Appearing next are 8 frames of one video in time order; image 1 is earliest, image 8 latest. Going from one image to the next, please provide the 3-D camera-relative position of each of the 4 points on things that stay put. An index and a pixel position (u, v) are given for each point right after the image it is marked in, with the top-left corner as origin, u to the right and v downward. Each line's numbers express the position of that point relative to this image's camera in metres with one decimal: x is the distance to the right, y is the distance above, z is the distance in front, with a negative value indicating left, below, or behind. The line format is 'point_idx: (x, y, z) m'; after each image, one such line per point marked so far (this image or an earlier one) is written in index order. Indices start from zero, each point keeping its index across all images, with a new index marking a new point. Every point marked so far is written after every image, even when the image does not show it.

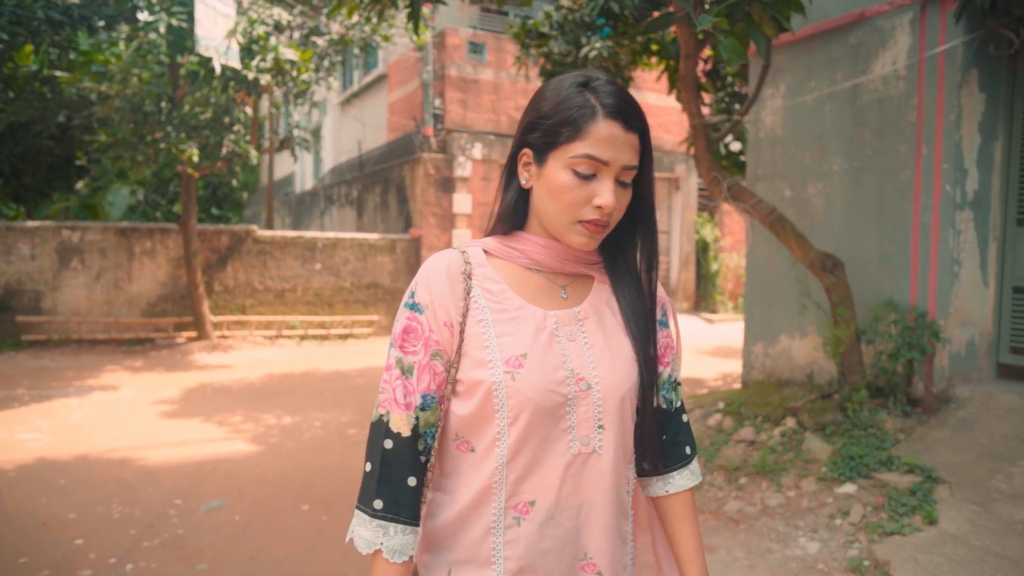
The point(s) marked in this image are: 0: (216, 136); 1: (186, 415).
0: (-3.6, +1.8, +8.9) m
1: (-2.8, -1.1, +6.4) m
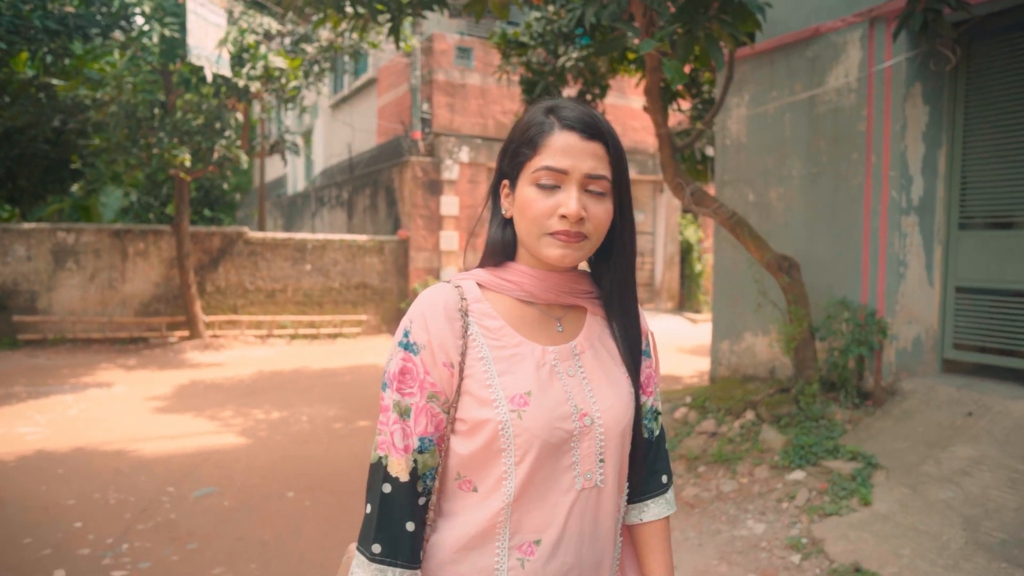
0: (-3.8, +1.8, +9.2) m
1: (-3.0, -1.1, +6.6) m
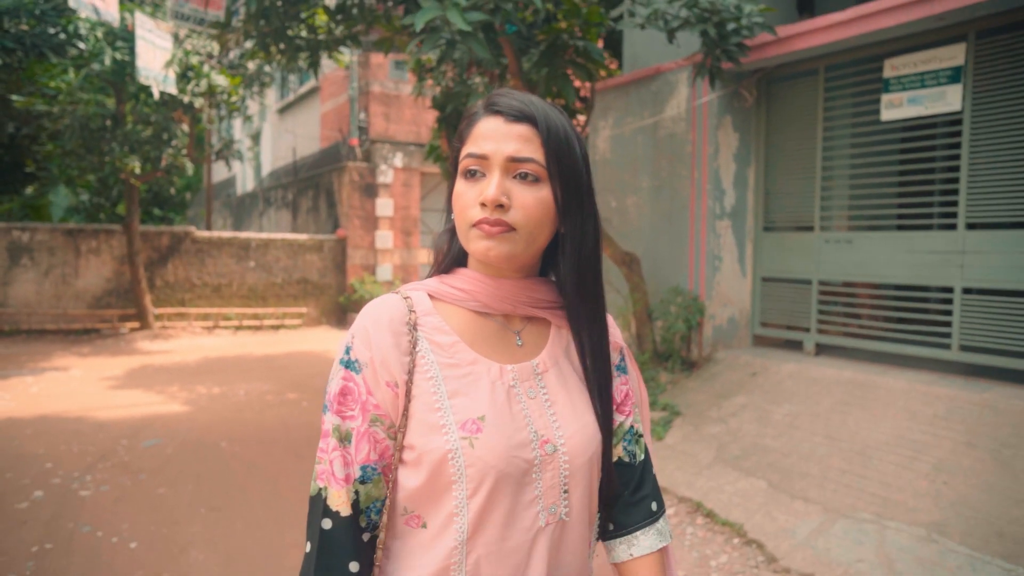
0: (-4.9, +1.9, +10.1) m
1: (-4.0, -1.0, +7.6) m
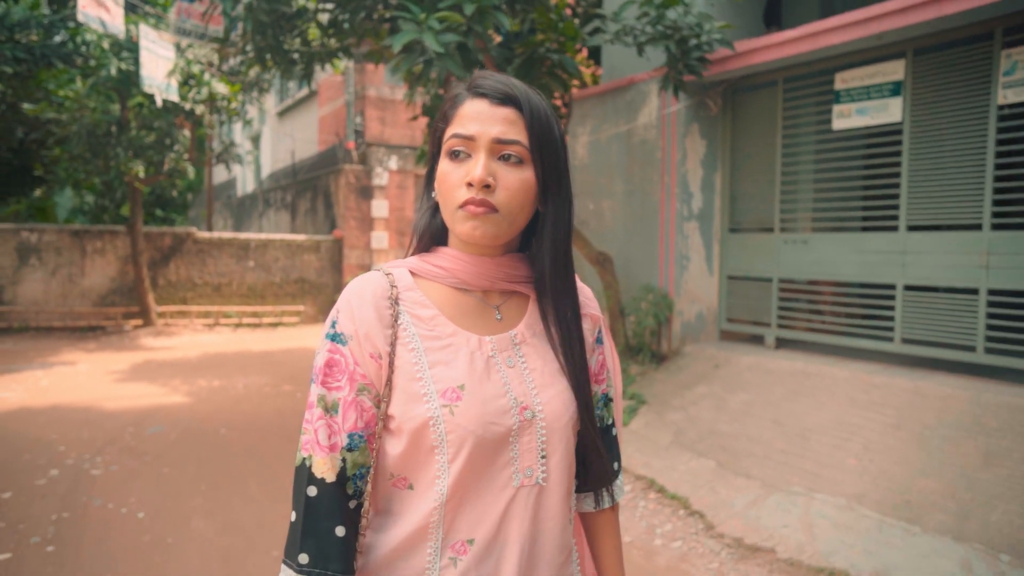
0: (-5.1, +1.9, +10.5) m
1: (-4.1, -1.0, +8.0) m
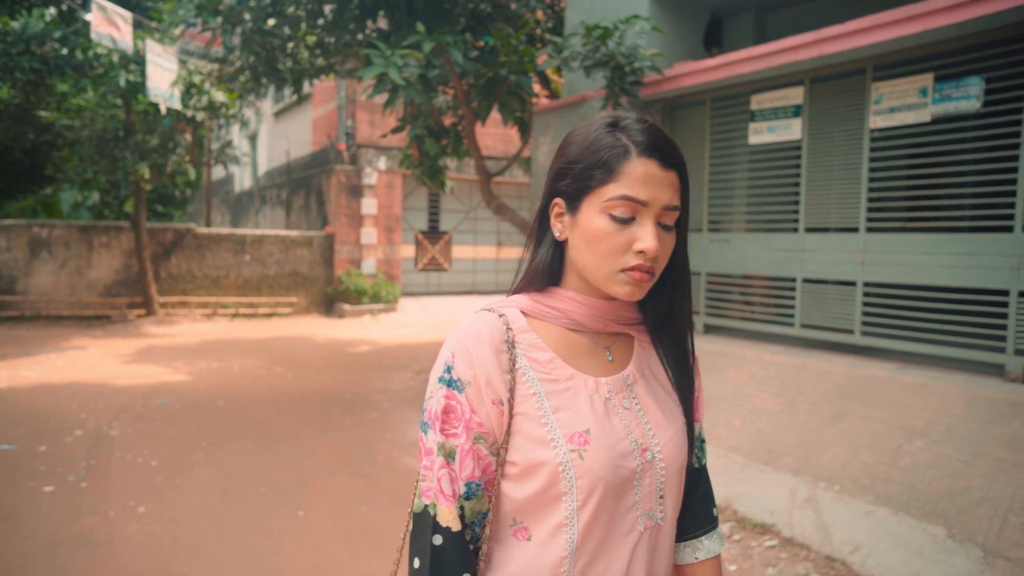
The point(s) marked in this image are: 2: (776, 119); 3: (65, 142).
0: (-5.4, +2.1, +11.4) m
1: (-4.5, -0.9, +8.9) m
2: (+2.3, +1.4, +6.3) m
3: (-7.2, +2.4, +11.8) m
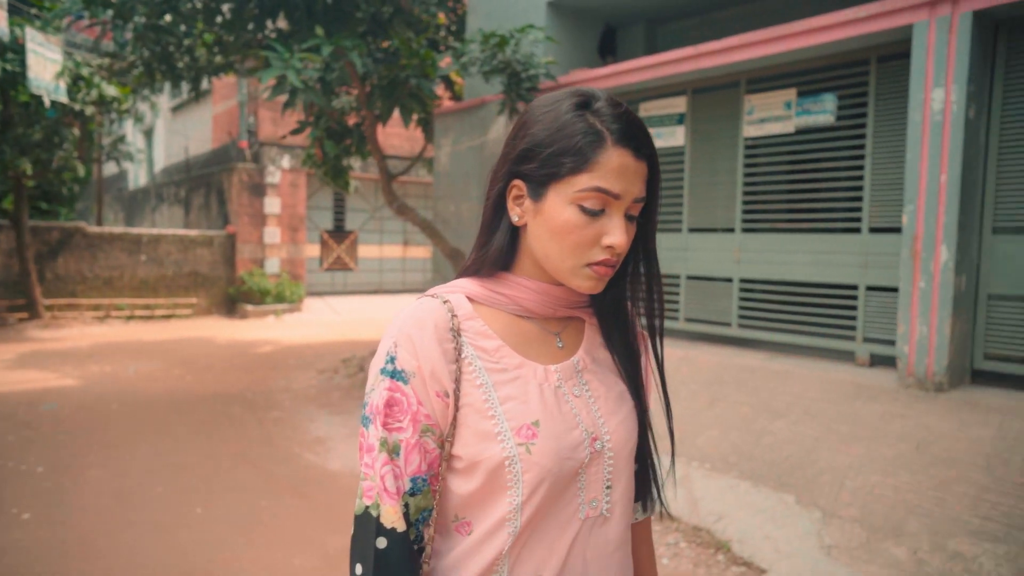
0: (-6.9, +2.0, +10.9) m
1: (-5.6, -0.9, +8.5) m
2: (+1.4, +1.5, +6.7) m
3: (-8.7, +2.3, +11.0) m
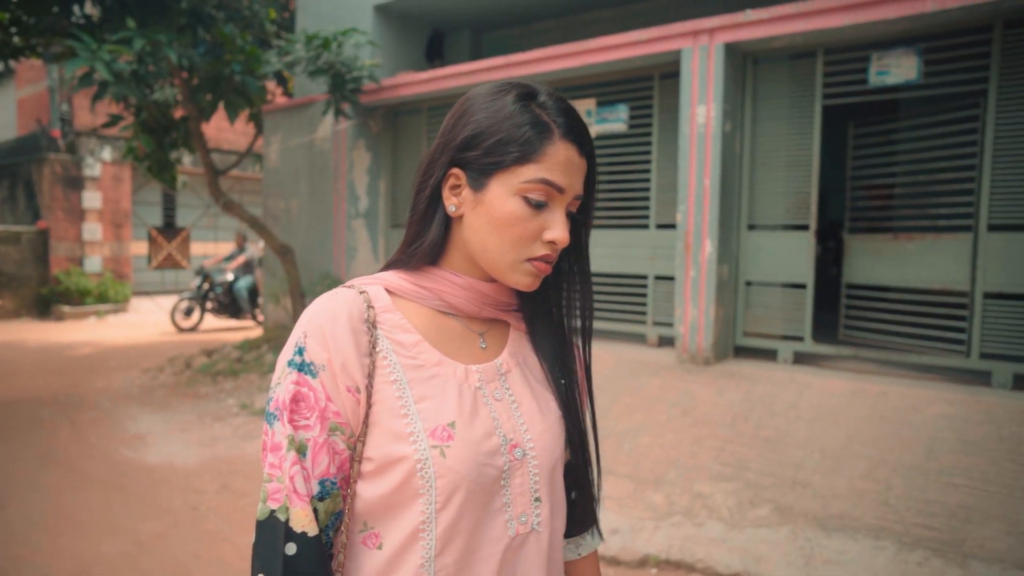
0: (-9.2, +2.0, +9.6) m
1: (-7.5, -0.9, +7.6) m
2: (-0.3, +1.5, +7.1) m
3: (-10.9, +2.3, +9.4) m
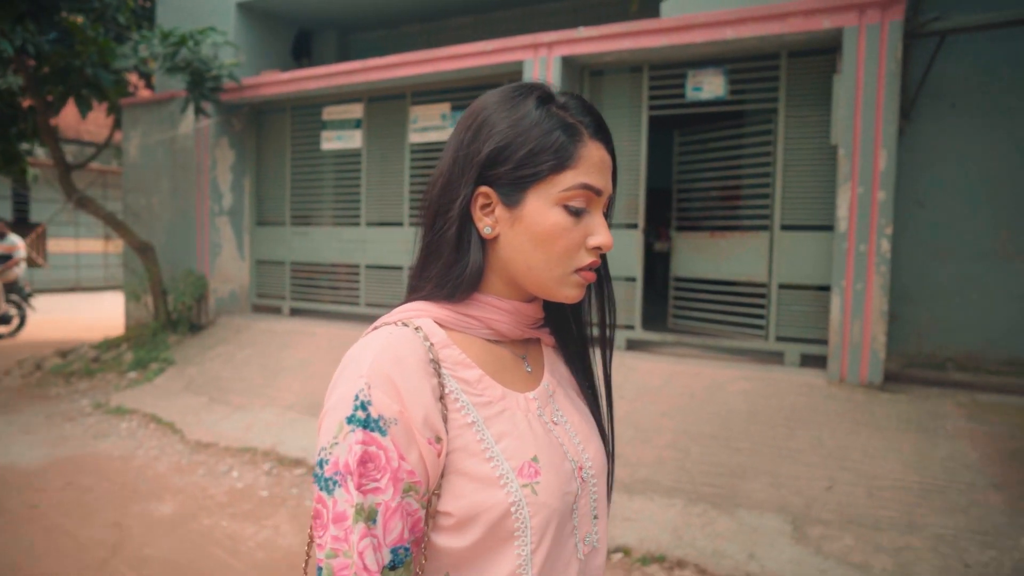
0: (-10.8, +2.0, +8.5) m
1: (-8.8, -1.0, +6.8) m
2: (-1.6, +1.6, +7.3) m
3: (-12.5, +2.2, +8.1) m
